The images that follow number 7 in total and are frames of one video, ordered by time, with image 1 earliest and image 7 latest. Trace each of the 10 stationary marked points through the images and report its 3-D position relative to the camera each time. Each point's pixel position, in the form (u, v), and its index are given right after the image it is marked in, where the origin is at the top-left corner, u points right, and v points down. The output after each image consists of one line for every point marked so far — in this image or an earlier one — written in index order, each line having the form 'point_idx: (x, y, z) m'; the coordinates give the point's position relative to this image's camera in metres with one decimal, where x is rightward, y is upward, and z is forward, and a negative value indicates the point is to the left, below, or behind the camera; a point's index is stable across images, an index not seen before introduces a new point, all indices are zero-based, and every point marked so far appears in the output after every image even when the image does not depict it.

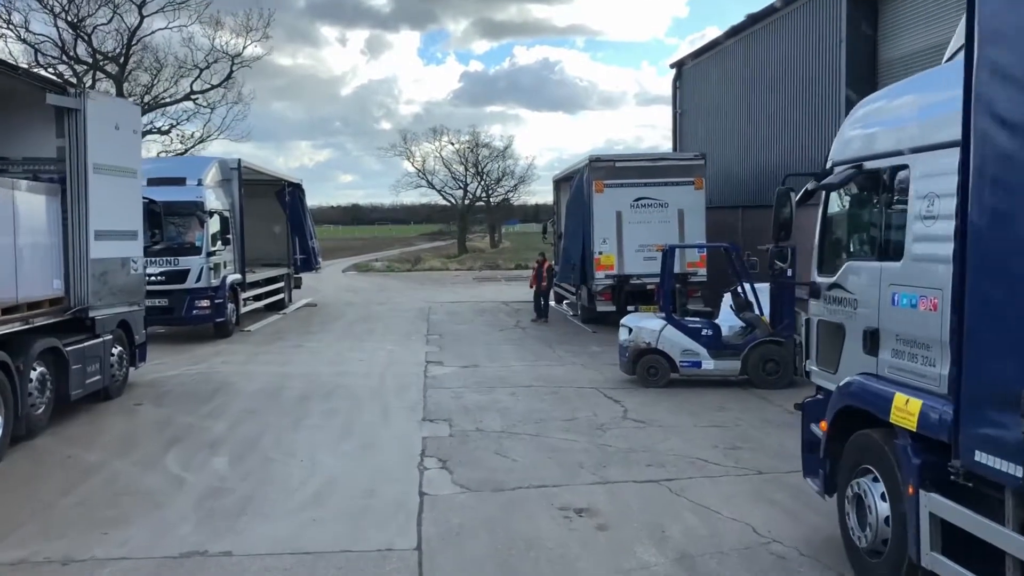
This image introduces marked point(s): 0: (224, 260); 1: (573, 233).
0: (-5.5, +0.5, +17.4) m
1: (+1.2, +1.1, +18.4) m
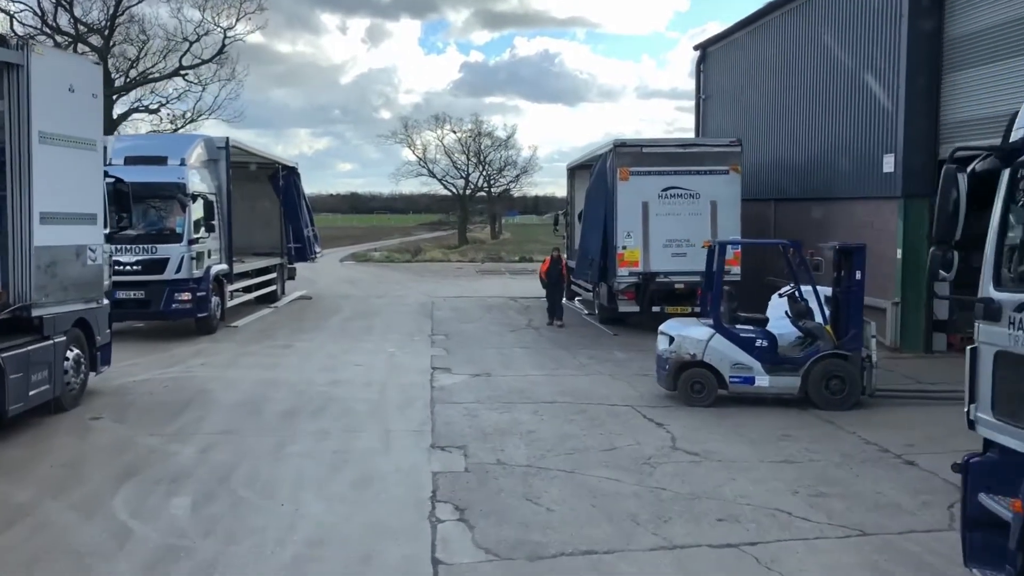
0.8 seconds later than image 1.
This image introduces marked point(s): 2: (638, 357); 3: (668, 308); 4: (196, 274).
0: (-5.3, +0.7, +15.7) m
1: (+1.5, +1.2, +16.7) m
2: (+1.9, -1.0, +13.6) m
3: (+2.7, -0.4, +16.0) m
4: (-5.3, +0.2, +15.1) m
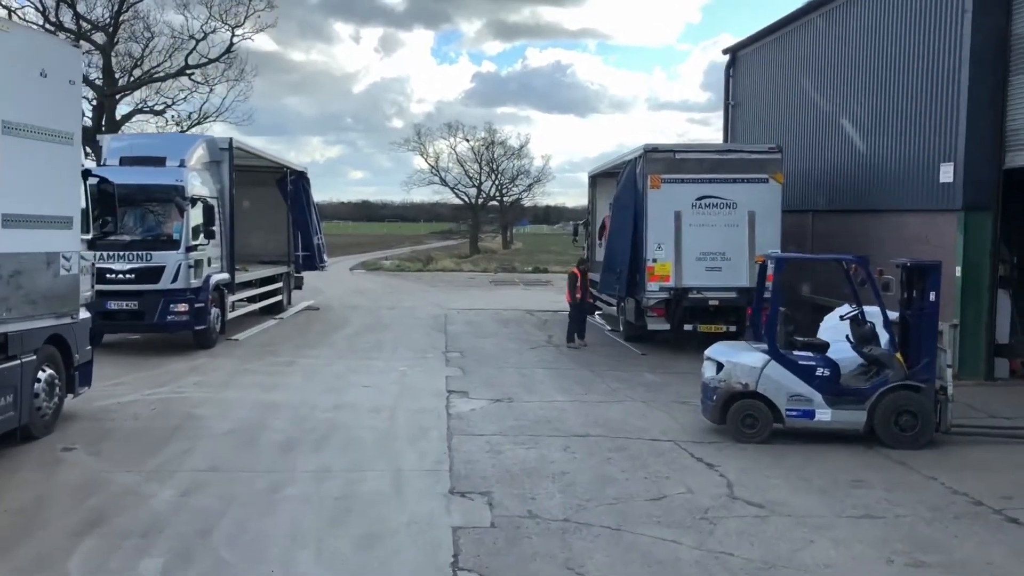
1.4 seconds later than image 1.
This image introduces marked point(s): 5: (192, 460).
0: (-4.9, +0.5, +14.6) m
1: (+1.8, +0.9, +15.6) m
2: (+2.2, -1.3, +12.5) m
3: (+3.1, -0.6, +14.8) m
4: (-4.9, +0.1, +14.0) m
5: (-2.8, -1.5, +7.8) m
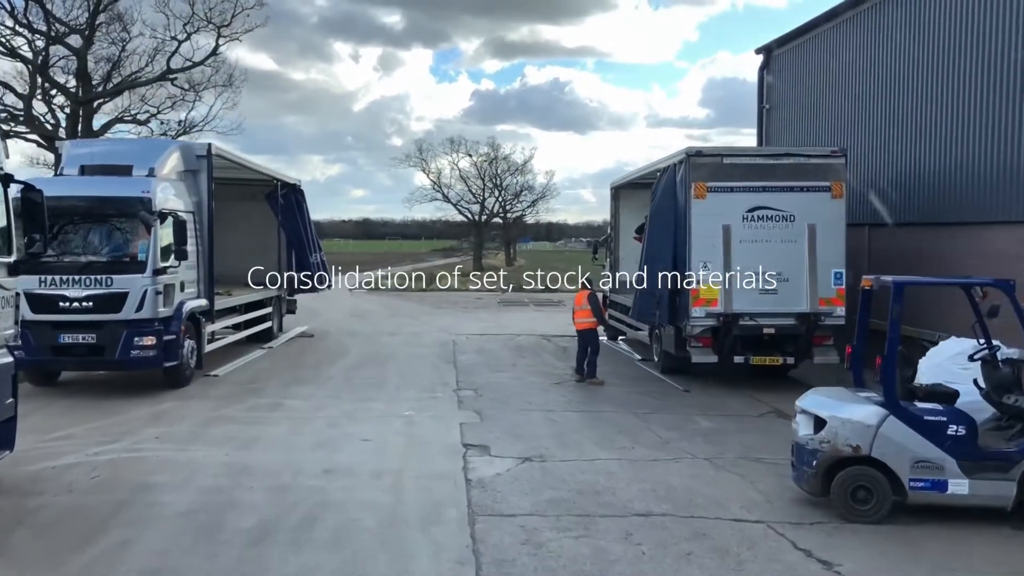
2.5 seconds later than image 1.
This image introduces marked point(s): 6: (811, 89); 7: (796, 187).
0: (-4.6, +0.1, +12.6) m
1: (+2.1, +0.5, +13.6) m
2: (+2.5, -1.6, +10.4) m
3: (+3.4, -1.0, +12.8) m
4: (-4.6, -0.3, +12.0) m
5: (-2.5, -1.7, +5.8) m
6: (+6.2, +4.1, +18.7) m
7: (+4.0, +1.4, +12.7) m
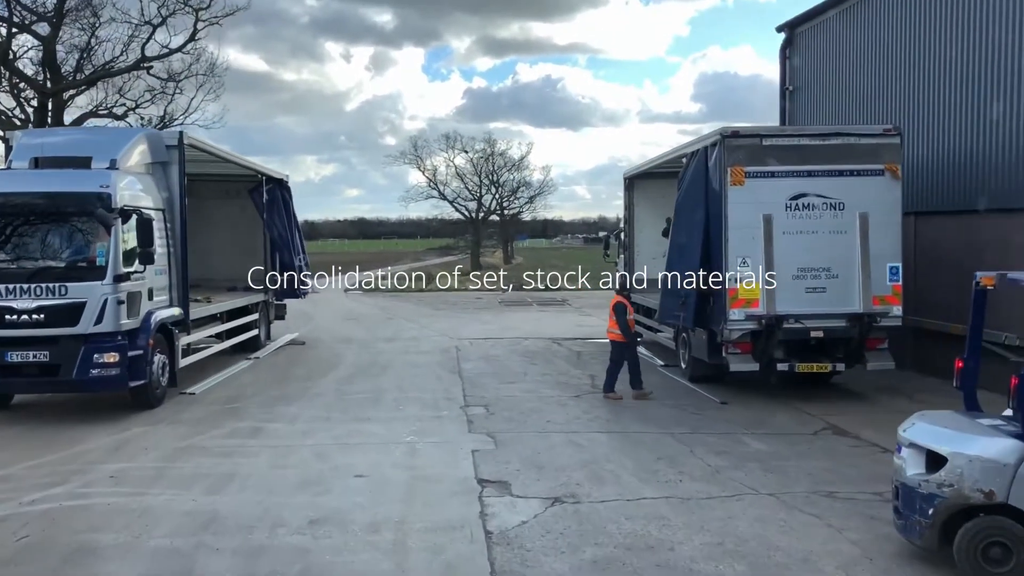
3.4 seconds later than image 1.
0: (-4.4, 0.0, +11.1) m
1: (+2.3, +0.5, +12.1) m
2: (+2.7, -1.6, +8.9) m
3: (+3.6, -1.0, +11.3) m
4: (-4.4, -0.4, +10.5) m
5: (-2.2, -1.8, +4.3) m
6: (+6.3, +4.2, +17.3) m
7: (+4.1, +1.4, +11.2) m
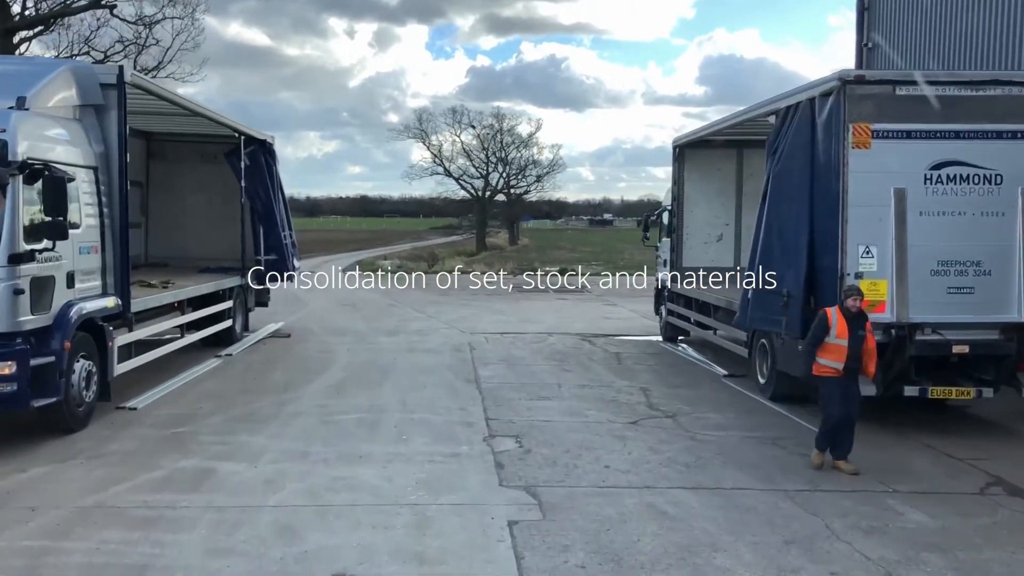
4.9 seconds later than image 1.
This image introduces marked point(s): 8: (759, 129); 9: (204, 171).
0: (-4.0, +0.1, +8.3) m
1: (+2.7, +0.6, +9.3) m
2: (+3.1, -1.6, +6.2) m
3: (+3.9, -1.0, +8.5) m
4: (-4.1, -0.3, +7.7) m
5: (-1.9, -1.9, +1.5) m
6: (+6.7, +4.3, +14.3) m
7: (+4.6, +1.4, +8.4) m
8: (+3.7, +2.4, +13.5) m
9: (-5.4, +2.1, +15.9) m
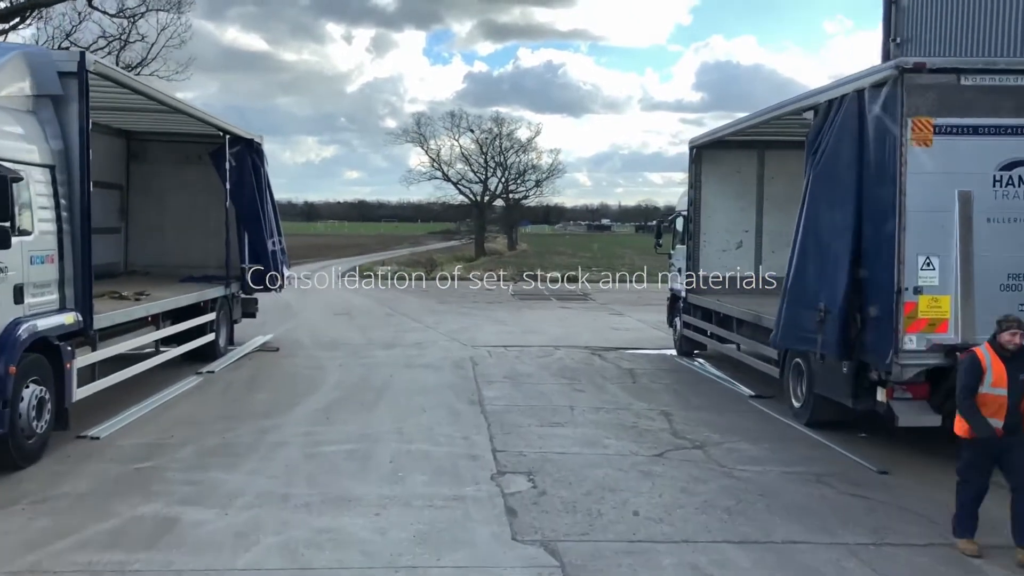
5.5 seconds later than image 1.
0: (-3.9, 0.0, +7.3) m
1: (+2.8, +0.4, +8.3) m
2: (+3.2, -1.7, +5.1) m
3: (+4.0, -1.1, +7.5) m
4: (-4.0, -0.4, +6.6) m
5: (-1.8, -1.9, +0.4) m
6: (+6.8, +4.1, +13.4) m
7: (+4.7, +1.3, +7.4) m
8: (+3.8, +2.2, +12.5) m
9: (-5.3, +1.9, +14.8) m
